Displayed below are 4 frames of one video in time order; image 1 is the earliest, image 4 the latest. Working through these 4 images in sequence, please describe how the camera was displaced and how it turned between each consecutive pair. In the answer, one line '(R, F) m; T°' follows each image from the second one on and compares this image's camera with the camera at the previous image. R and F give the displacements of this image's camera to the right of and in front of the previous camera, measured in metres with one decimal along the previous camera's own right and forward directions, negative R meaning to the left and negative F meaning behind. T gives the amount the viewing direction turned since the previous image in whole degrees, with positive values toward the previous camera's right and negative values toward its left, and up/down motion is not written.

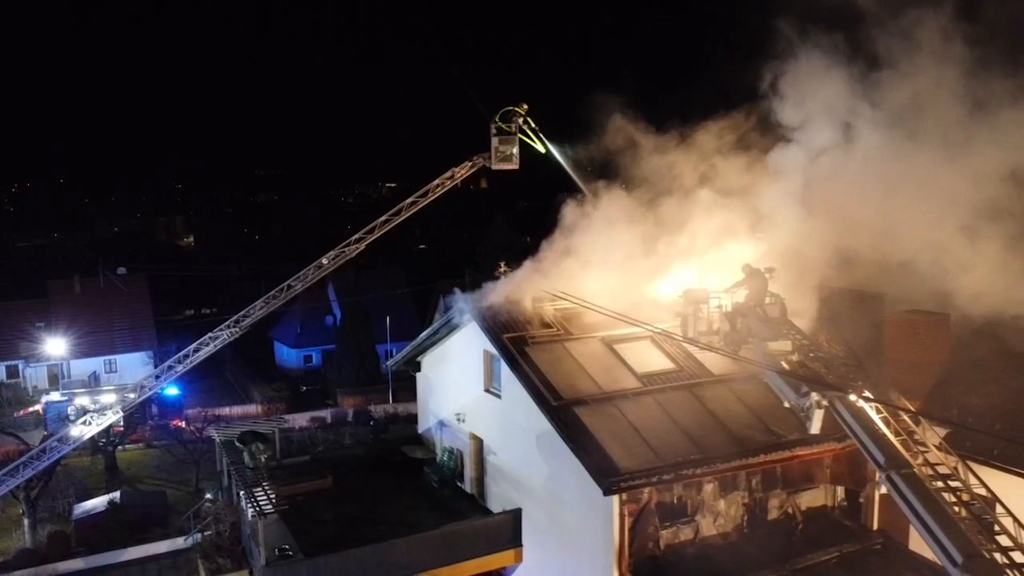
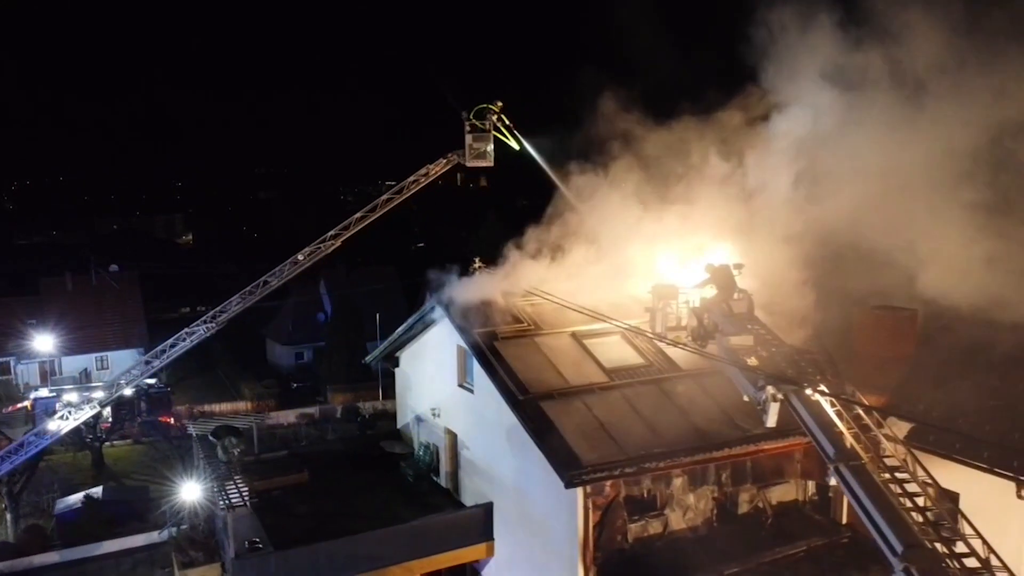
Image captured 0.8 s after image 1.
(+0.5, -0.1) m; 0°
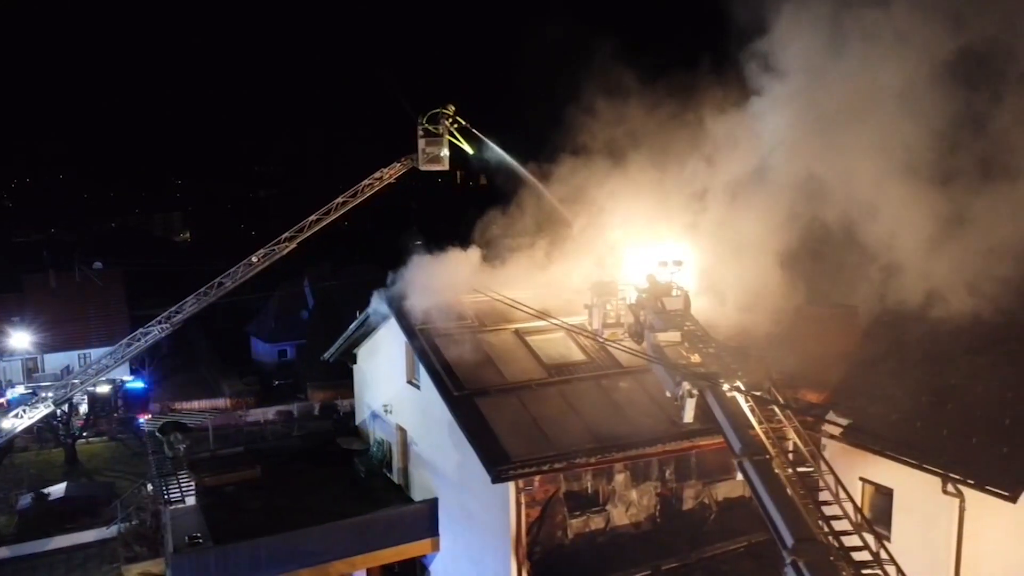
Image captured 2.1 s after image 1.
(+0.9, -0.1) m; 0°
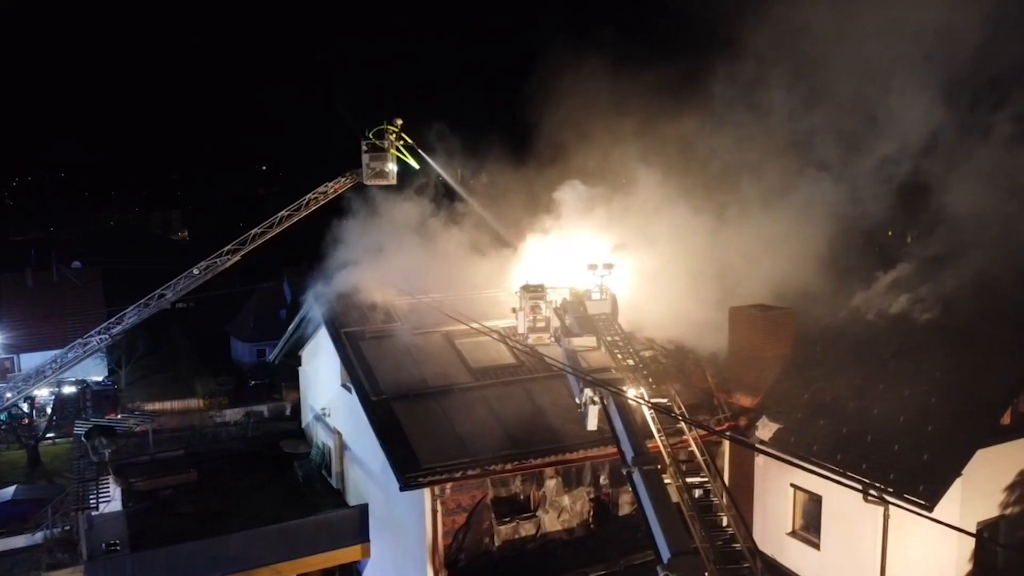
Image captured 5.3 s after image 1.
(+1.2, +0.2) m; 0°
